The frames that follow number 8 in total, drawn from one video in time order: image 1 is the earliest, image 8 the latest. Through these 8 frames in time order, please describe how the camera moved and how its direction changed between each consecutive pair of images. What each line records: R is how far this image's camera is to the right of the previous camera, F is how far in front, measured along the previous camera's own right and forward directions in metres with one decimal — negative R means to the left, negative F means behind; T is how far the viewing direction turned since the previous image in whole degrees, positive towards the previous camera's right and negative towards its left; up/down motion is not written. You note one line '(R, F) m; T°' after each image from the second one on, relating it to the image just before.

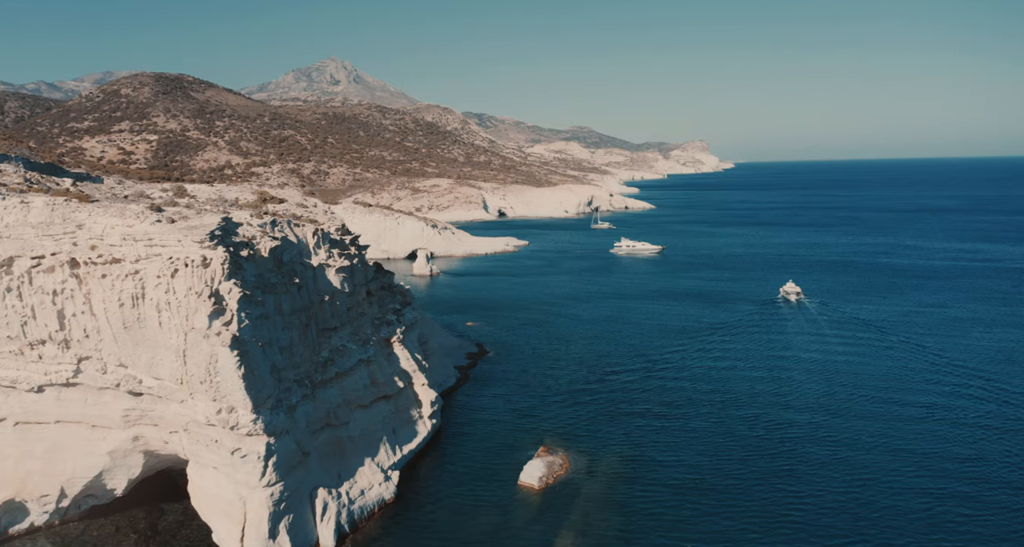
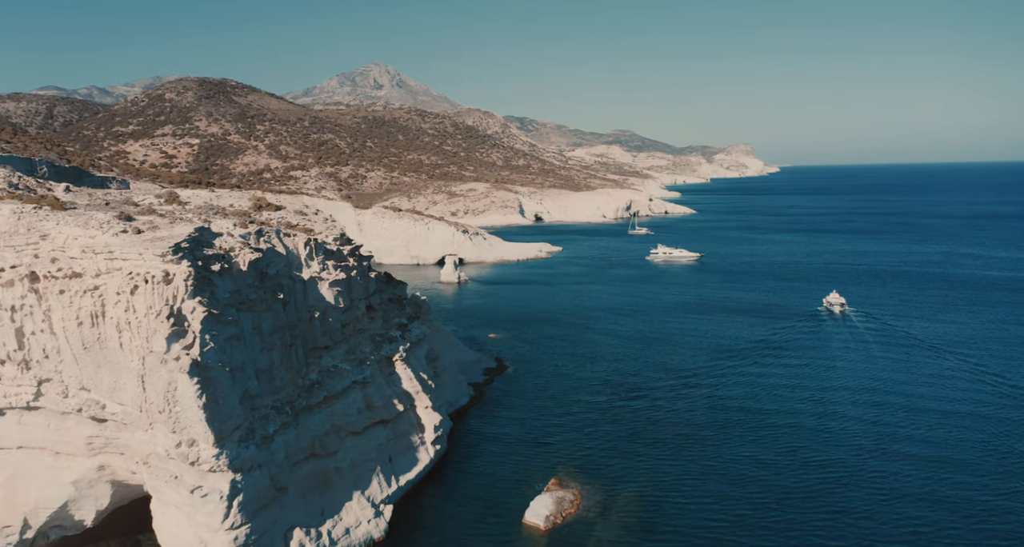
(+0.8, +1.6) m; -3°
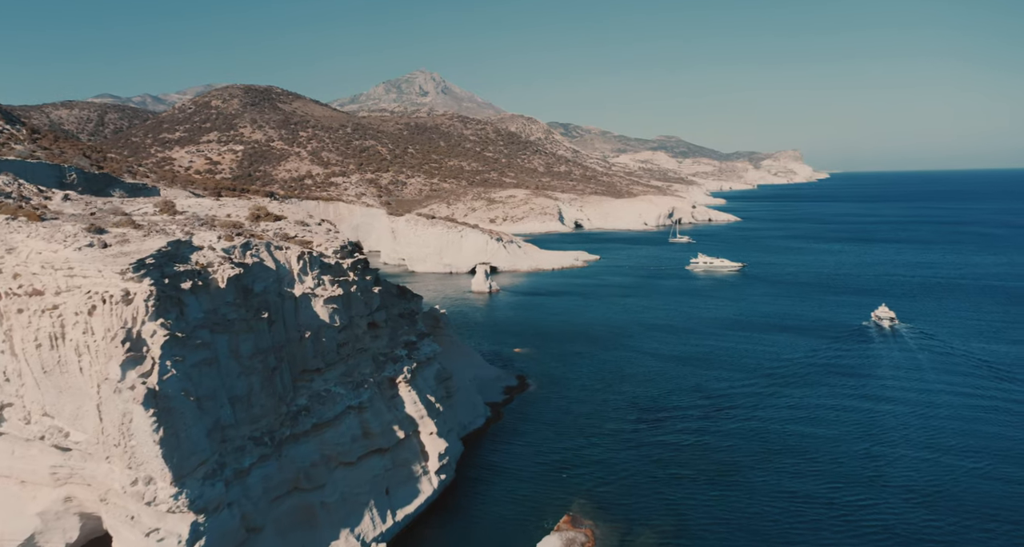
(+0.7, +1.5) m; -4°
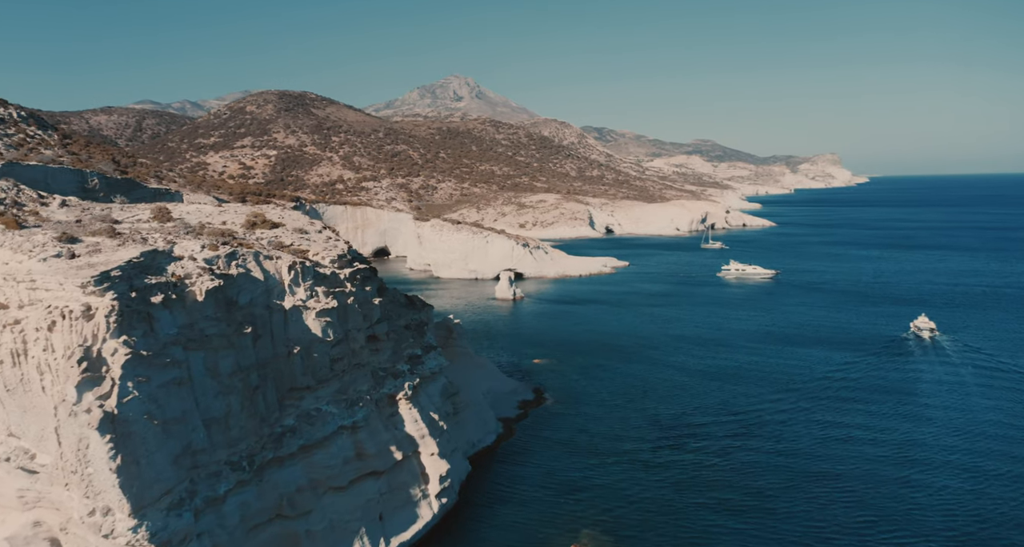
(+0.6, +1.1) m; -3°
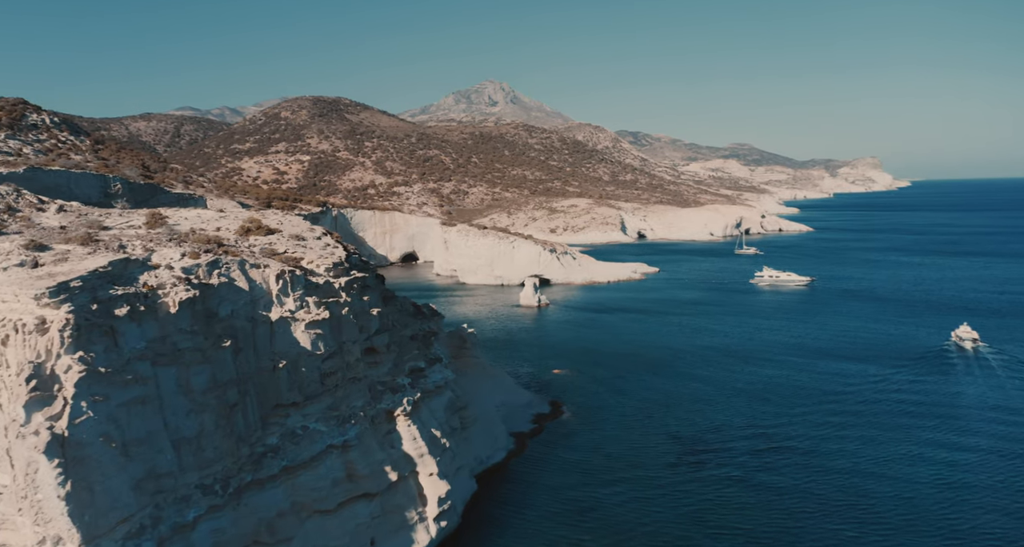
(+0.7, +1.0) m; -3°
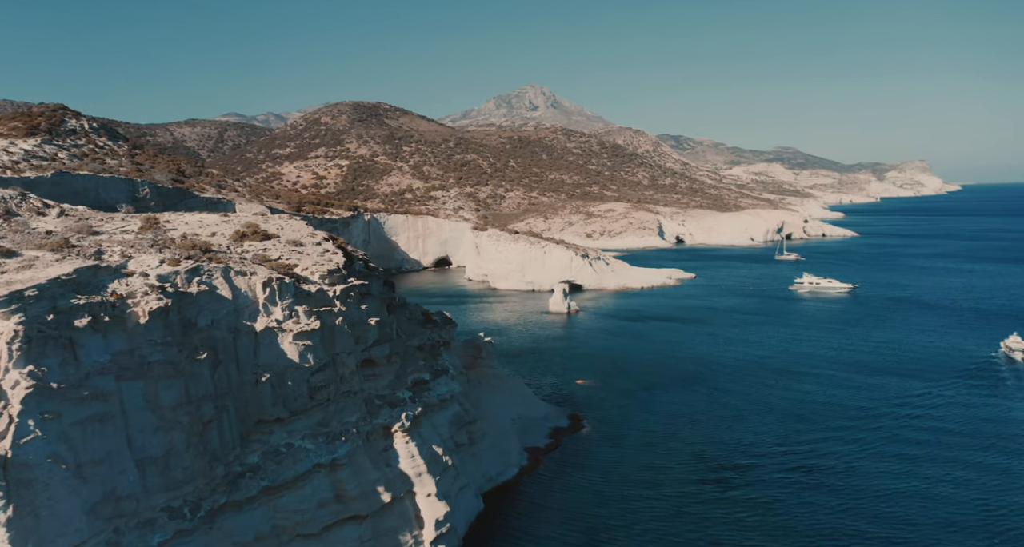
(+0.8, +1.0) m; -3°
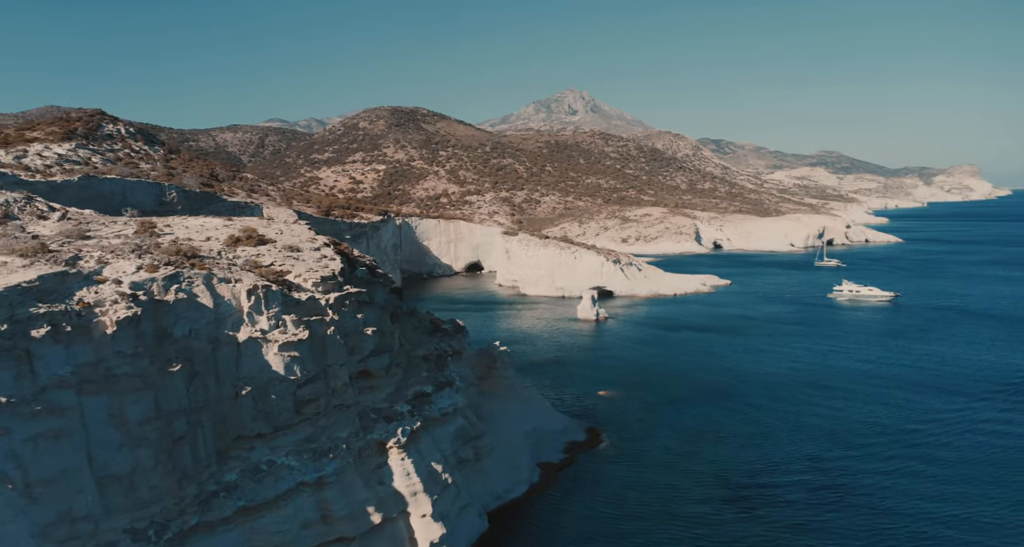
(+0.7, +0.9) m; -3°
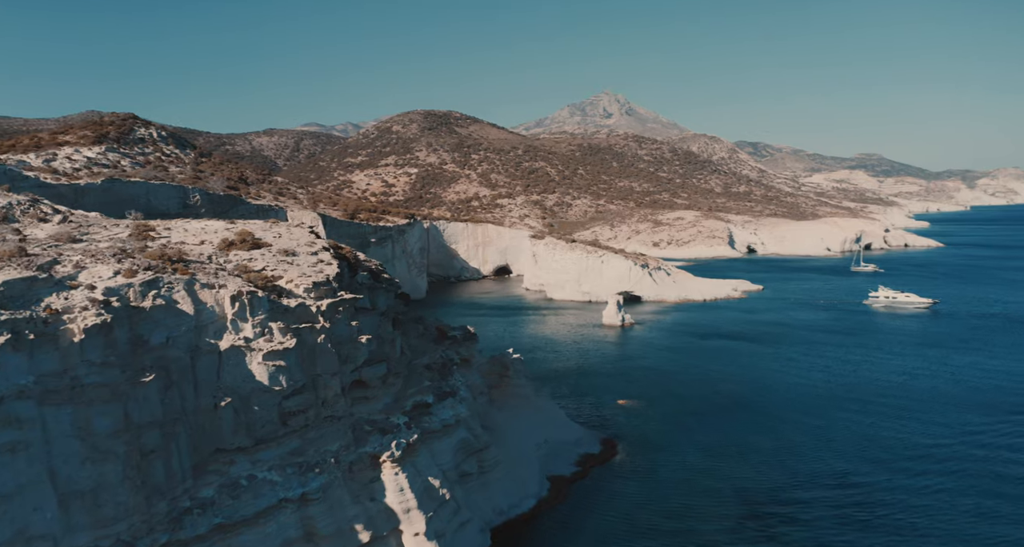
(+0.7, +0.7) m; -3°
